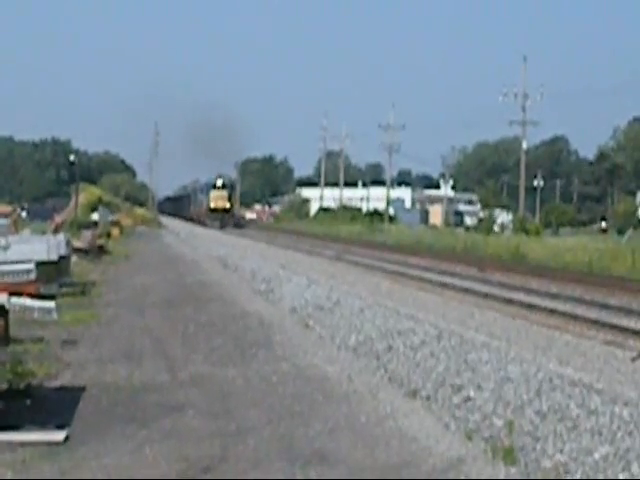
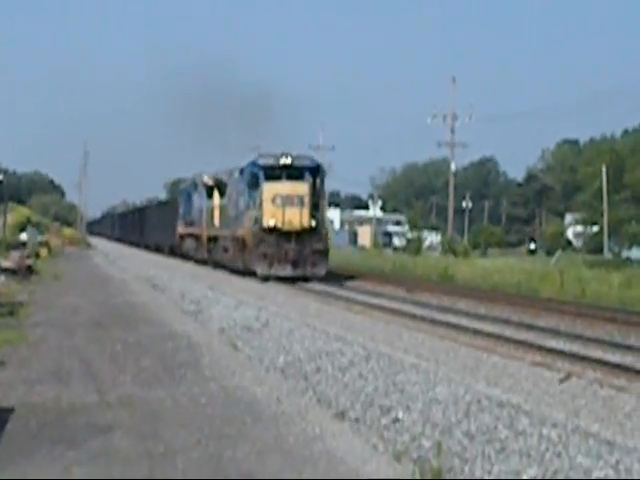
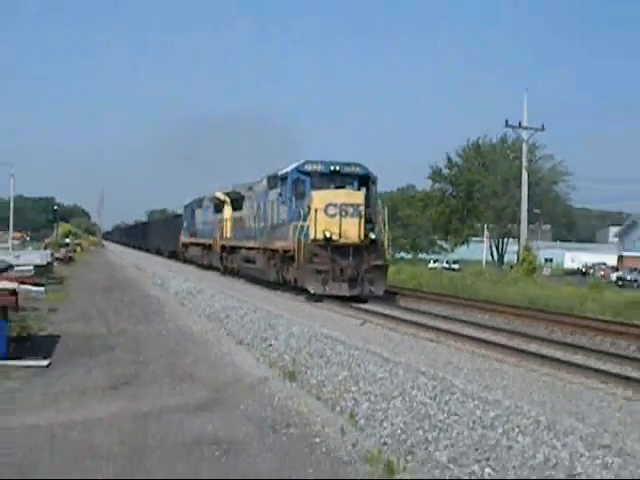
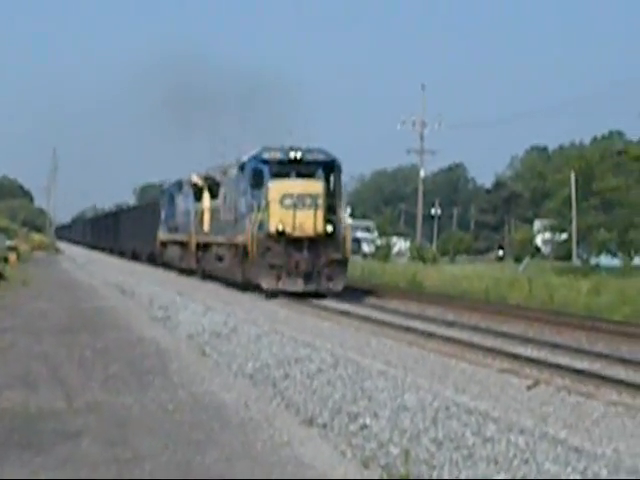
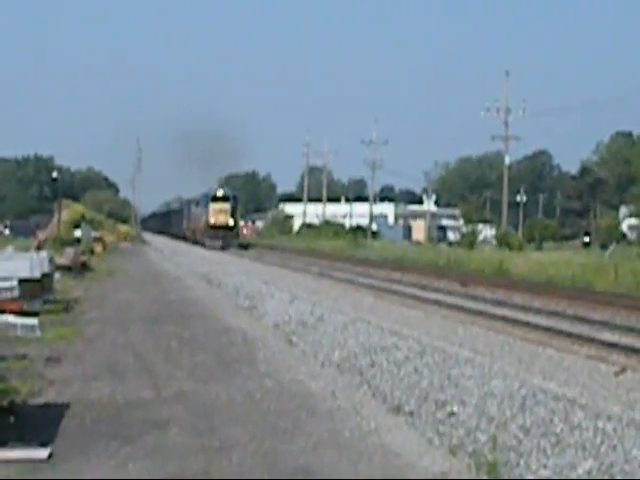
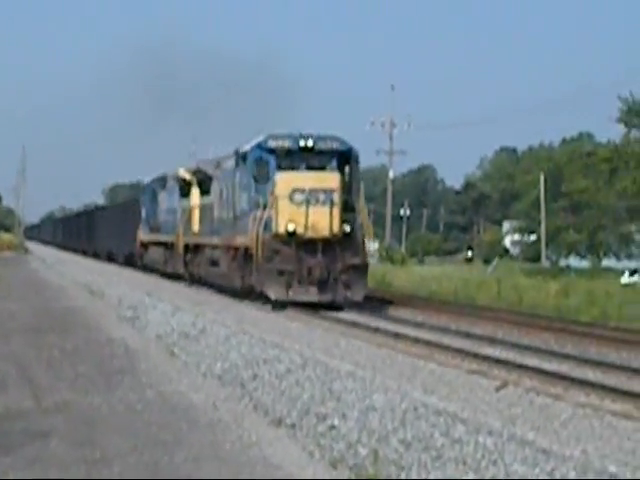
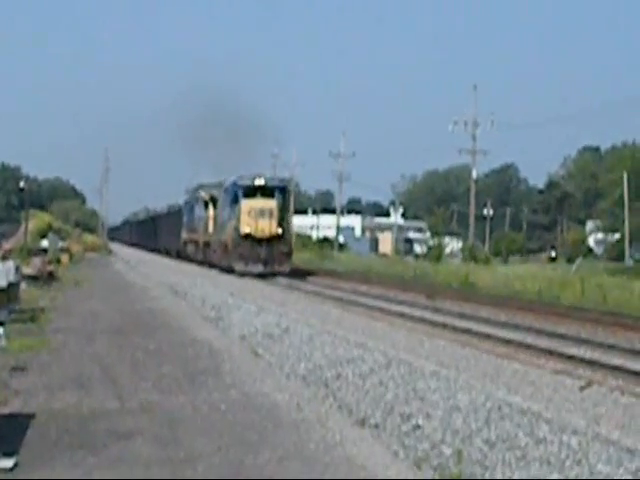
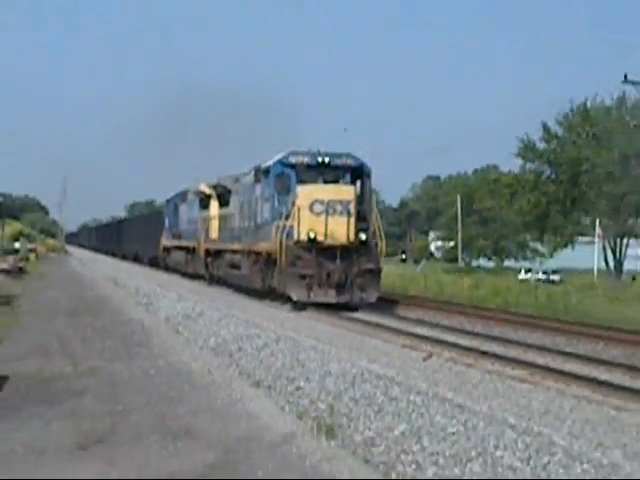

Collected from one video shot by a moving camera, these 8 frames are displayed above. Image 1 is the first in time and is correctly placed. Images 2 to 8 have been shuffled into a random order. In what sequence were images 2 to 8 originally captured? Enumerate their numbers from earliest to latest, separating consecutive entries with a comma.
5, 7, 2, 4, 6, 8, 3
